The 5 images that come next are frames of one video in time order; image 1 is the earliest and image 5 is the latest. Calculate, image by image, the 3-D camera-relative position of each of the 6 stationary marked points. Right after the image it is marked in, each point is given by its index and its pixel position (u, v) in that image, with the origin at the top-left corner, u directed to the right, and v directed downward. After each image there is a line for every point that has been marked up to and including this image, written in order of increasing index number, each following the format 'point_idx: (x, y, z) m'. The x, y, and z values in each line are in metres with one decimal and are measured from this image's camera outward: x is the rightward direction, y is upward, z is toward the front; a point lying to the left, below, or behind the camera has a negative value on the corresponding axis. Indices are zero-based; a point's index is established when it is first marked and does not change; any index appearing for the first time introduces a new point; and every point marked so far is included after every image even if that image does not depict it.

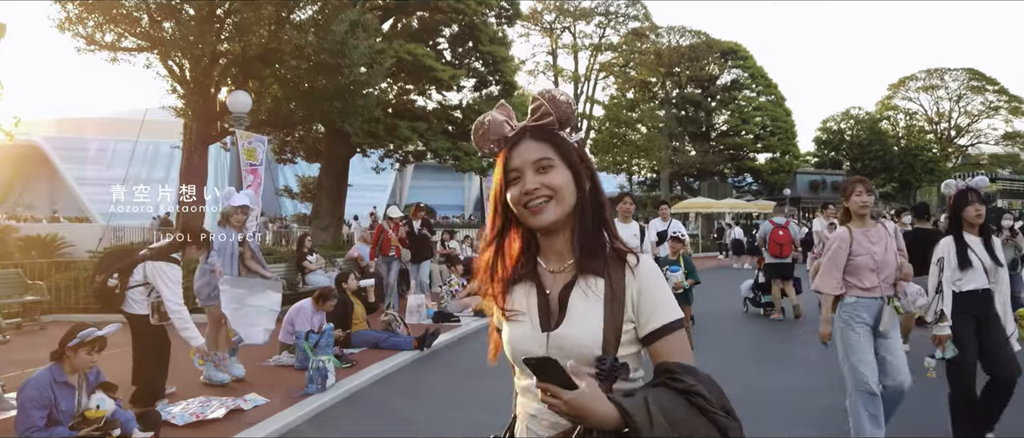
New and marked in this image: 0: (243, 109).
0: (-4.3, +1.8, +13.0) m
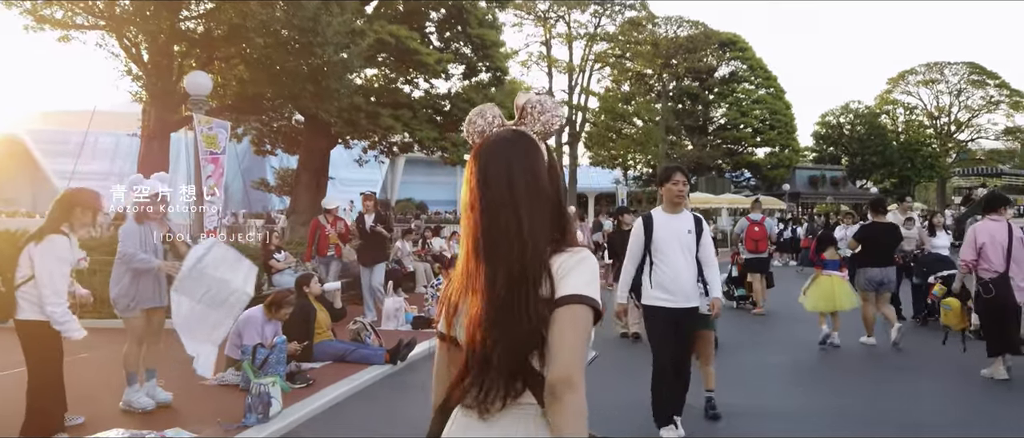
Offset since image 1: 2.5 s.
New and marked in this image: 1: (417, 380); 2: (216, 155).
0: (-4.4, +1.8, +11.7) m
1: (-0.9, -1.5, +7.5) m
2: (-4.2, +0.9, +11.5) m
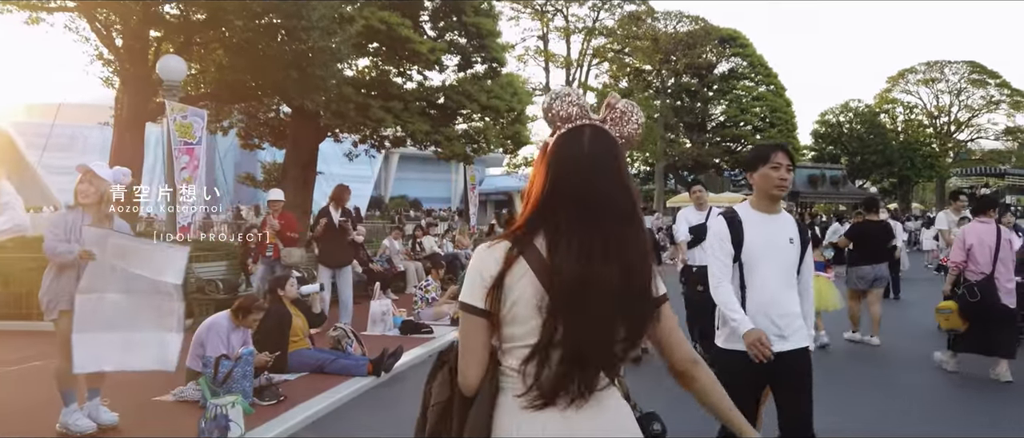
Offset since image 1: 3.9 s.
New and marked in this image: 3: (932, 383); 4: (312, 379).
0: (-4.5, +1.9, +10.9) m
1: (-0.9, -1.5, +6.7) m
2: (-4.2, +1.0, +10.7) m
3: (+4.1, -1.6, +7.9) m
4: (-1.7, -1.4, +7.1) m
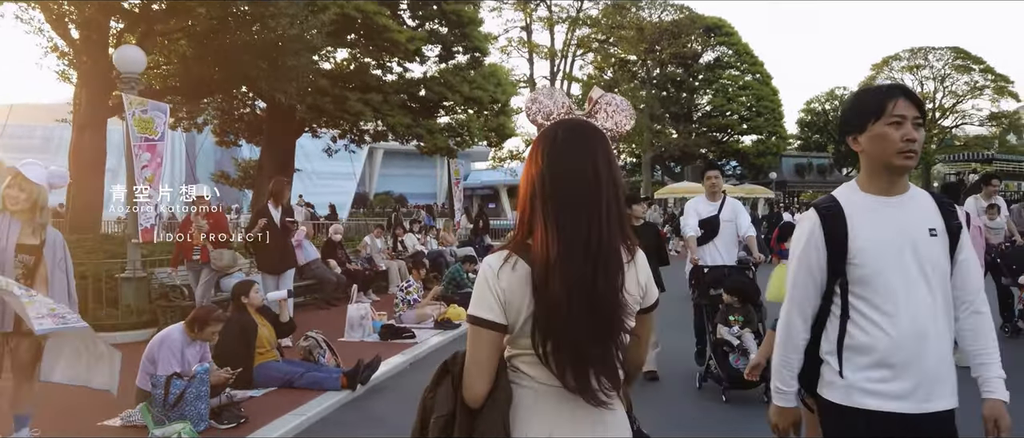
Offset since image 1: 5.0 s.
0: (-4.7, +1.9, +10.2) m
1: (-1.0, -1.5, +6.1) m
2: (-4.4, +1.0, +10.0) m
3: (+4.0, -1.5, +7.3) m
4: (-1.8, -1.4, +6.4) m
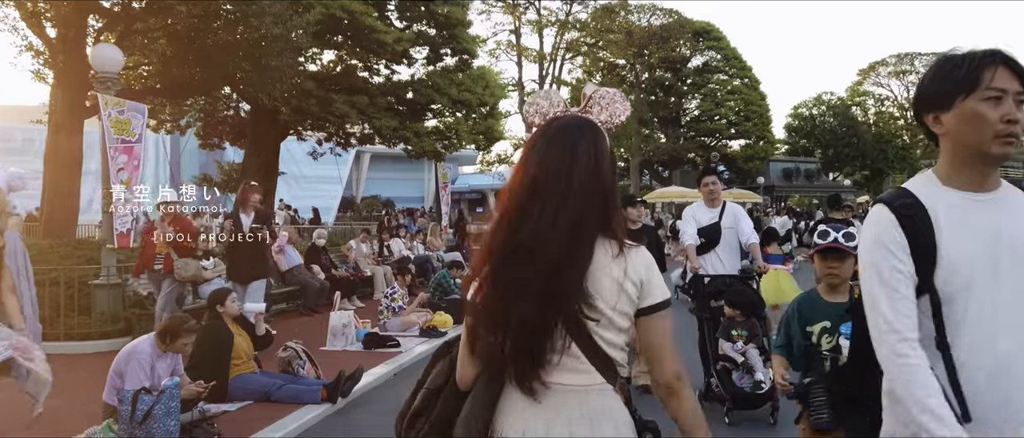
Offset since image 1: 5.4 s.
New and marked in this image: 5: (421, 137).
0: (-4.8, +1.8, +9.9) m
1: (-1.1, -1.5, +5.8) m
2: (-4.6, +0.9, +9.7) m
3: (+3.9, -1.6, +7.1) m
4: (-1.9, -1.4, +6.1) m
5: (-1.9, +1.7, +17.1) m
